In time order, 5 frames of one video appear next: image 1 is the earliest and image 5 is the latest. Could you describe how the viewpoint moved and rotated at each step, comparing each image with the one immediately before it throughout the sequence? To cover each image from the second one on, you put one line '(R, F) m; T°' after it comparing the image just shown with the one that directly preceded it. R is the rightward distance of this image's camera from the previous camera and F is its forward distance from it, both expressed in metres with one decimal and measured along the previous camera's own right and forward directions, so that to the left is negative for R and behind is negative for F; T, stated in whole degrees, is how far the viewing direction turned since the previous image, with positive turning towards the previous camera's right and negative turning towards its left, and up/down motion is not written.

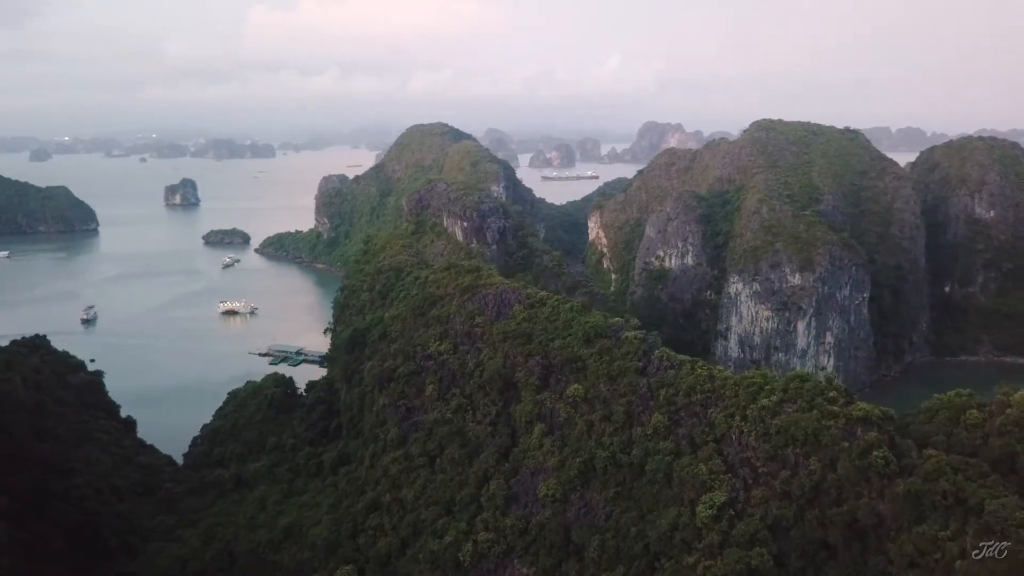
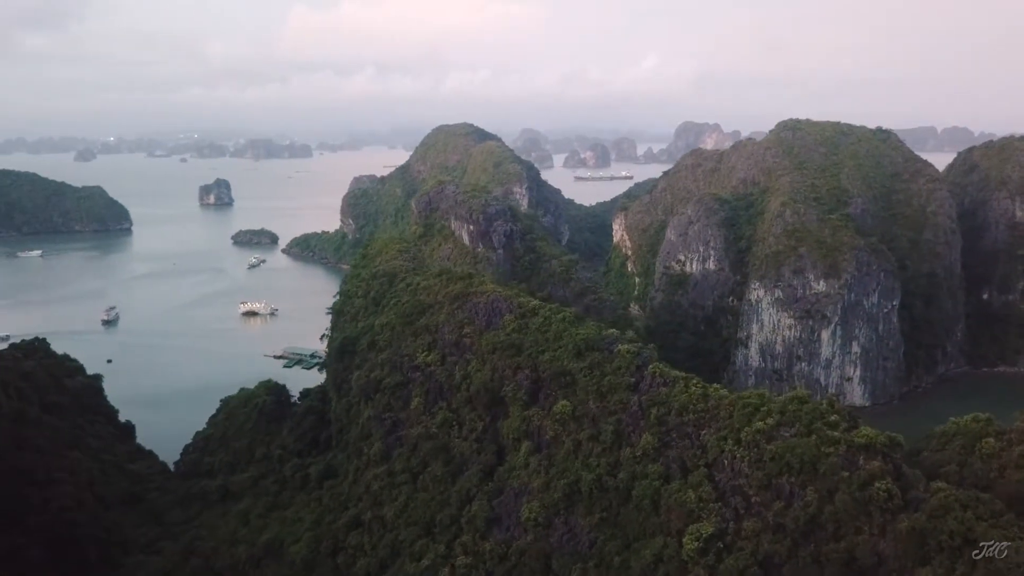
(+0.9, +0.8) m; -3°
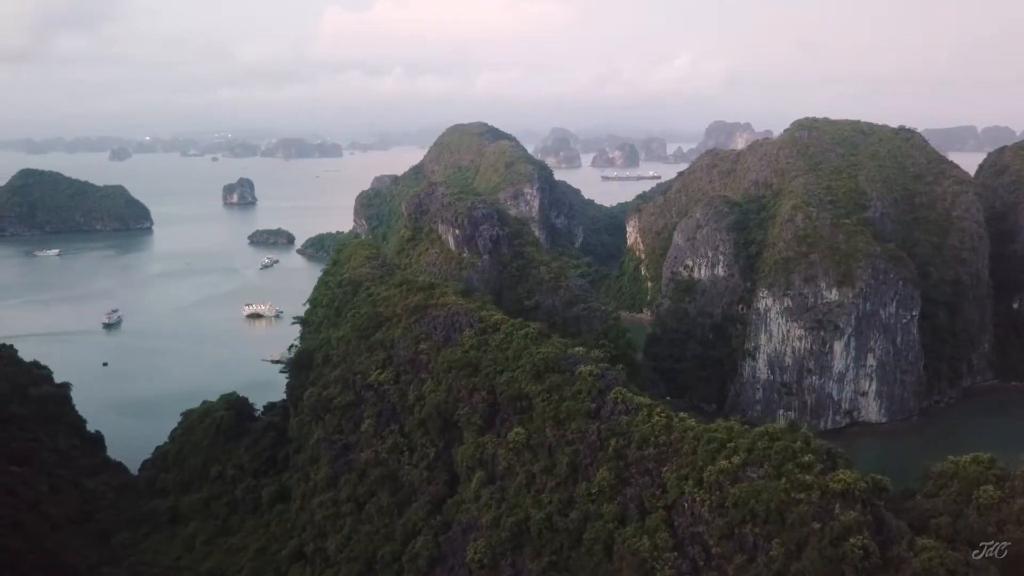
(+1.3, +1.3) m; -2°
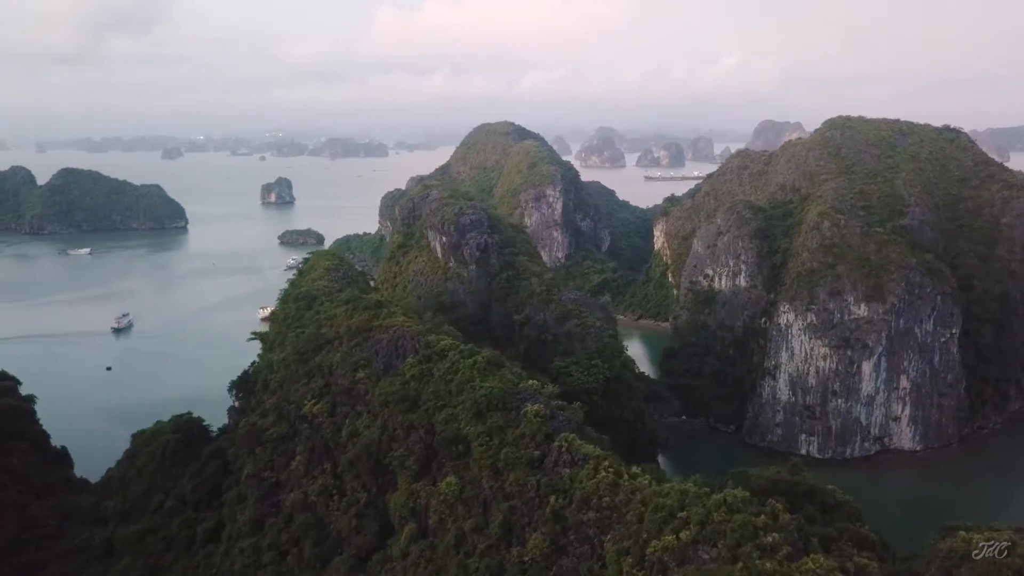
(+1.6, +1.8) m; -3°
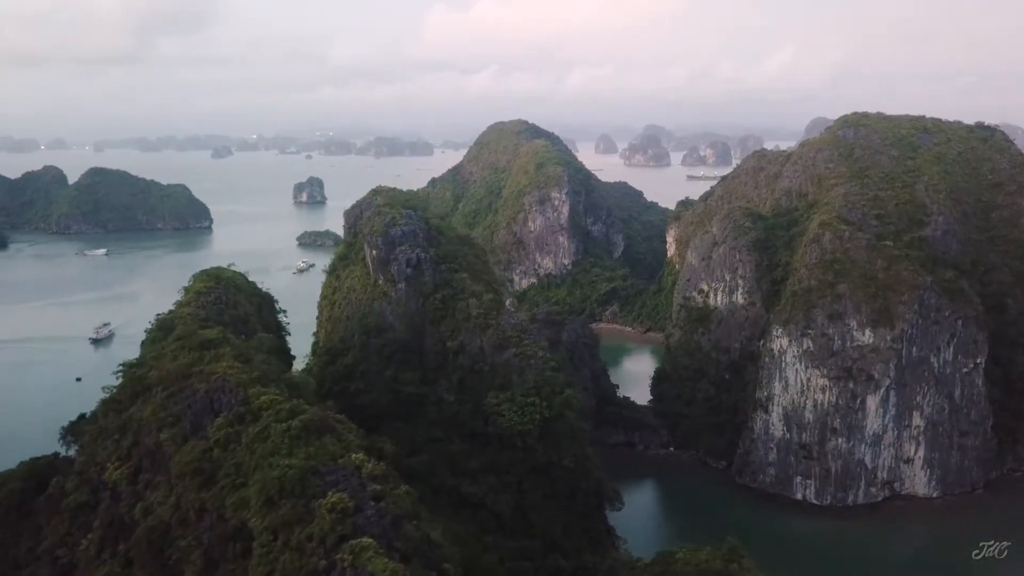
(+2.7, +2.7) m; -4°
